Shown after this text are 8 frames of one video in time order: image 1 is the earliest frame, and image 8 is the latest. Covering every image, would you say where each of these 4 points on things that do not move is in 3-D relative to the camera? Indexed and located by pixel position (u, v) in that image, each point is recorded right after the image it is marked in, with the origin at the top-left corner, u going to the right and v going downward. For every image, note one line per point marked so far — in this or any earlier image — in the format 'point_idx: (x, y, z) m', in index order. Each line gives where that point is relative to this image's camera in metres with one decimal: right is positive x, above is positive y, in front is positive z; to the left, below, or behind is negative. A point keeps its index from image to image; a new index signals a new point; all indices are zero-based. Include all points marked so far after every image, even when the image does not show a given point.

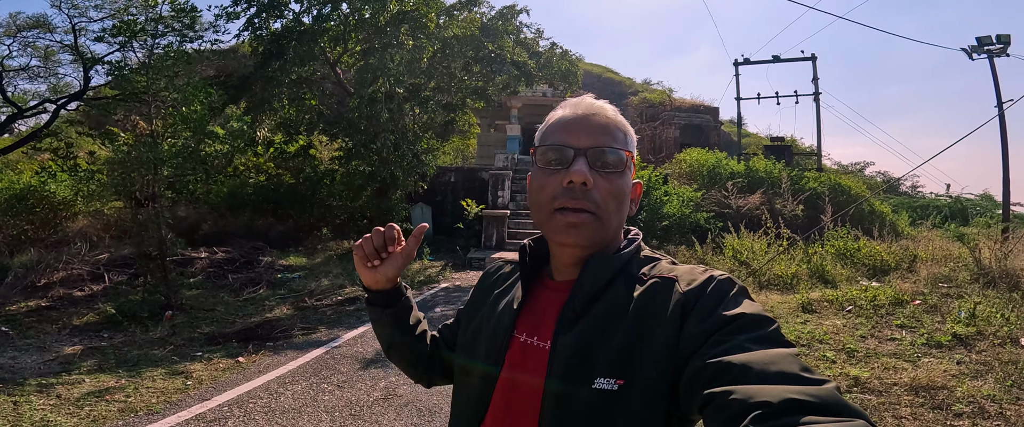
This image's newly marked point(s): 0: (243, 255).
0: (-4.8, -0.7, +9.4) m
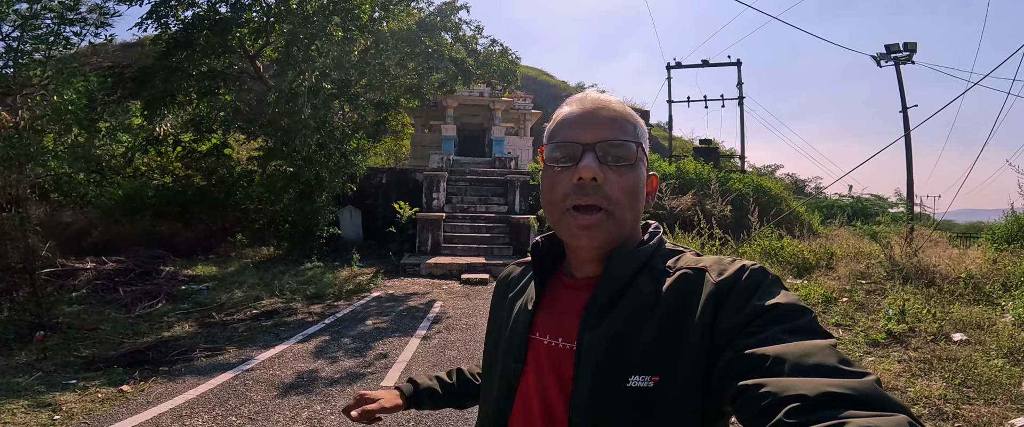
0: (-5.8, -0.8, +8.4) m
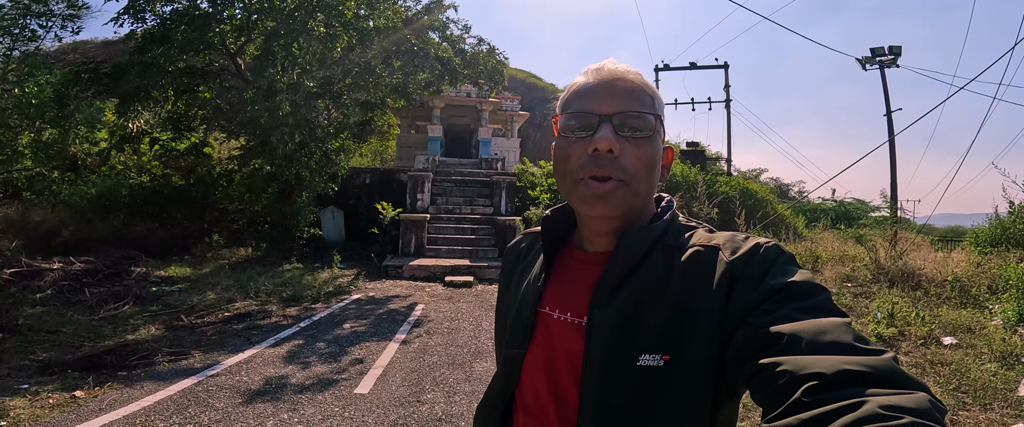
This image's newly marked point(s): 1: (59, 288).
0: (-6.0, -0.8, +8.1) m
1: (-5.8, -0.9, +7.0) m
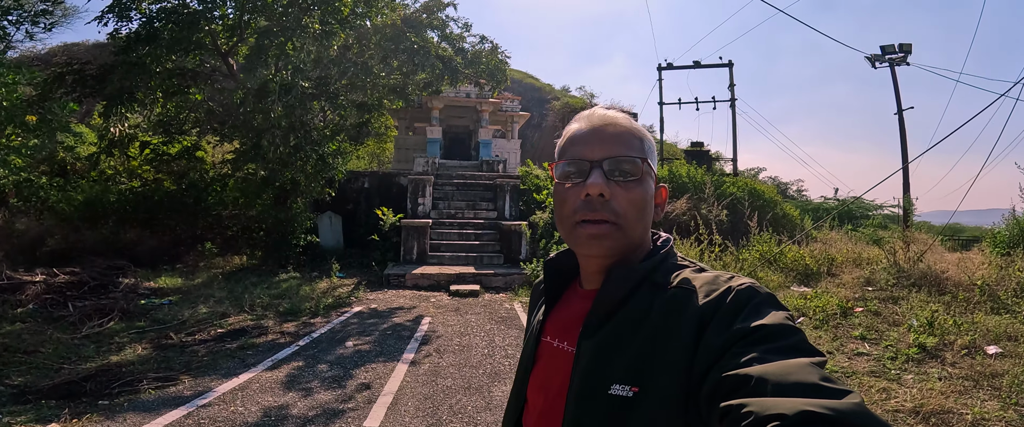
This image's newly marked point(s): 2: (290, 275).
0: (-5.9, -0.9, +7.7) m
1: (-5.7, -1.1, +6.6) m
2: (-3.3, -0.9, +8.2) m
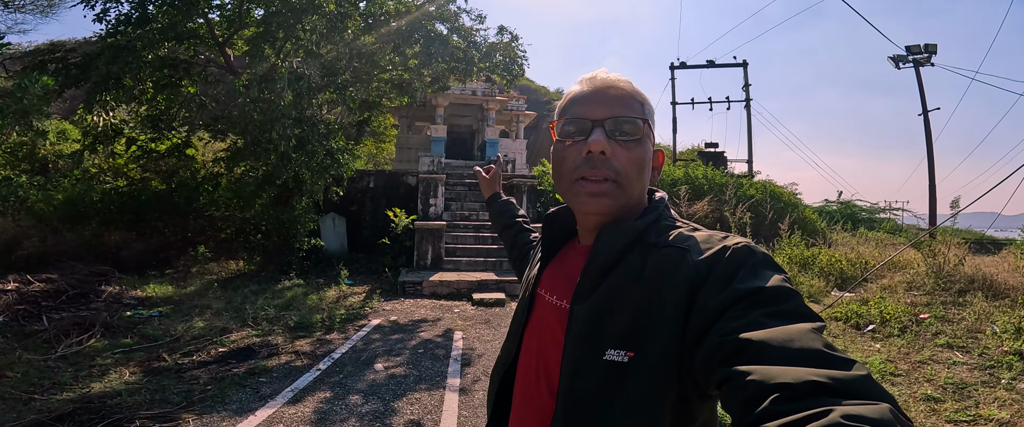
0: (-5.5, -0.9, +6.9) m
1: (-5.3, -1.1, +5.8) m
2: (-3.0, -0.9, +7.4) m
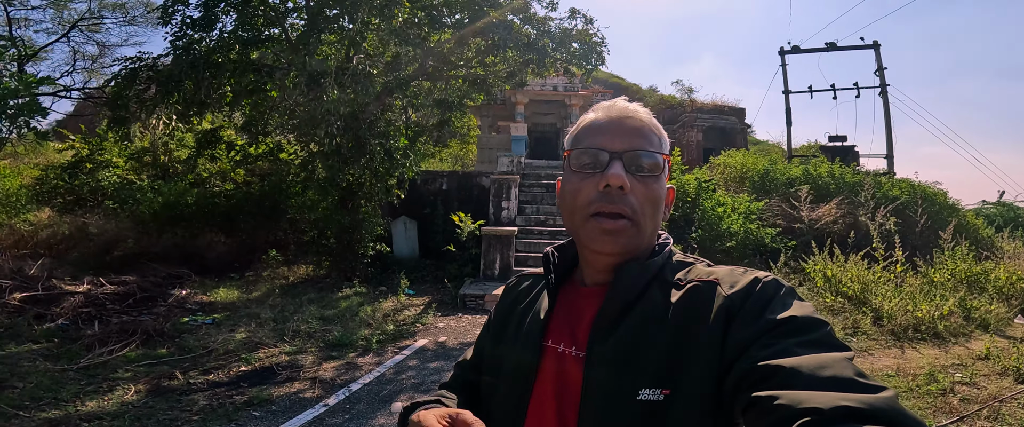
0: (-4.6, -0.9, +6.9) m
1: (-4.6, -1.1, +5.8) m
2: (-2.0, -1.0, +7.0) m
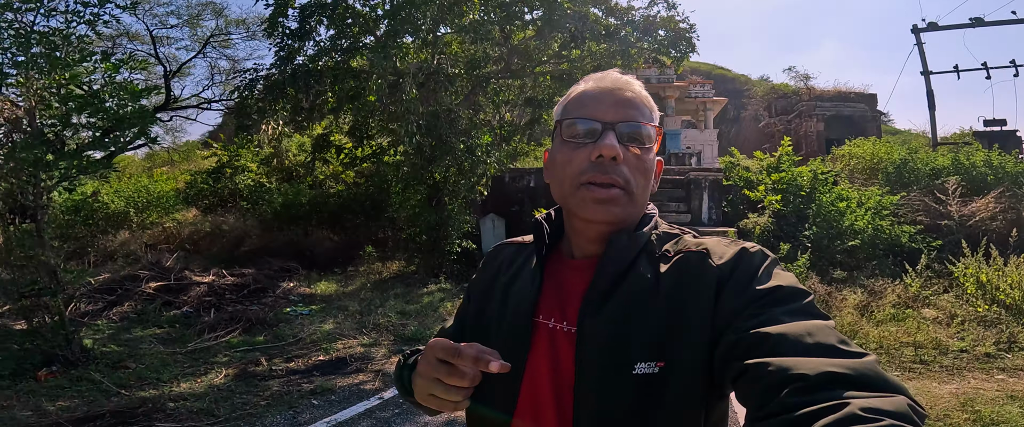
0: (-3.5, -0.9, +7.6) m
1: (-3.8, -1.1, +6.5) m
2: (-1.0, -1.0, +7.2) m
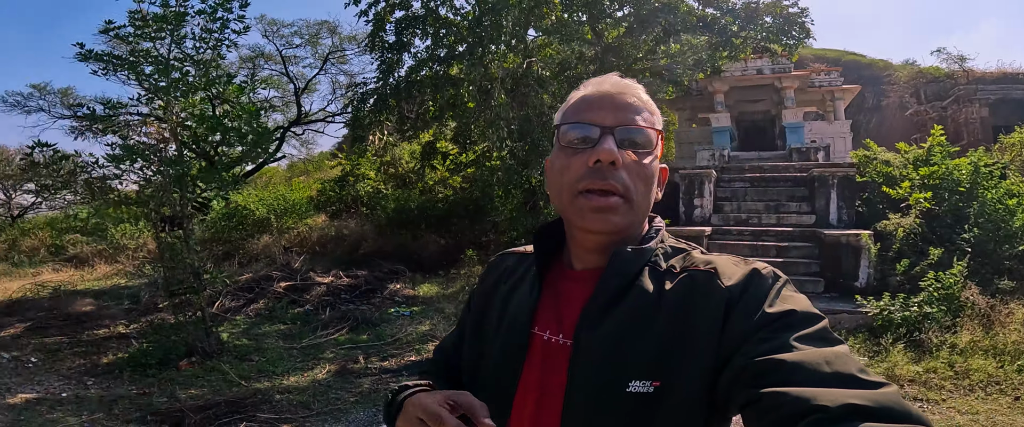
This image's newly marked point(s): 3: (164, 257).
0: (-2.1, -1.0, +8.2) m
1: (-2.6, -1.2, +7.1) m
2: (+0.3, -1.0, +7.2) m
3: (-3.3, -0.4, +5.2) m
